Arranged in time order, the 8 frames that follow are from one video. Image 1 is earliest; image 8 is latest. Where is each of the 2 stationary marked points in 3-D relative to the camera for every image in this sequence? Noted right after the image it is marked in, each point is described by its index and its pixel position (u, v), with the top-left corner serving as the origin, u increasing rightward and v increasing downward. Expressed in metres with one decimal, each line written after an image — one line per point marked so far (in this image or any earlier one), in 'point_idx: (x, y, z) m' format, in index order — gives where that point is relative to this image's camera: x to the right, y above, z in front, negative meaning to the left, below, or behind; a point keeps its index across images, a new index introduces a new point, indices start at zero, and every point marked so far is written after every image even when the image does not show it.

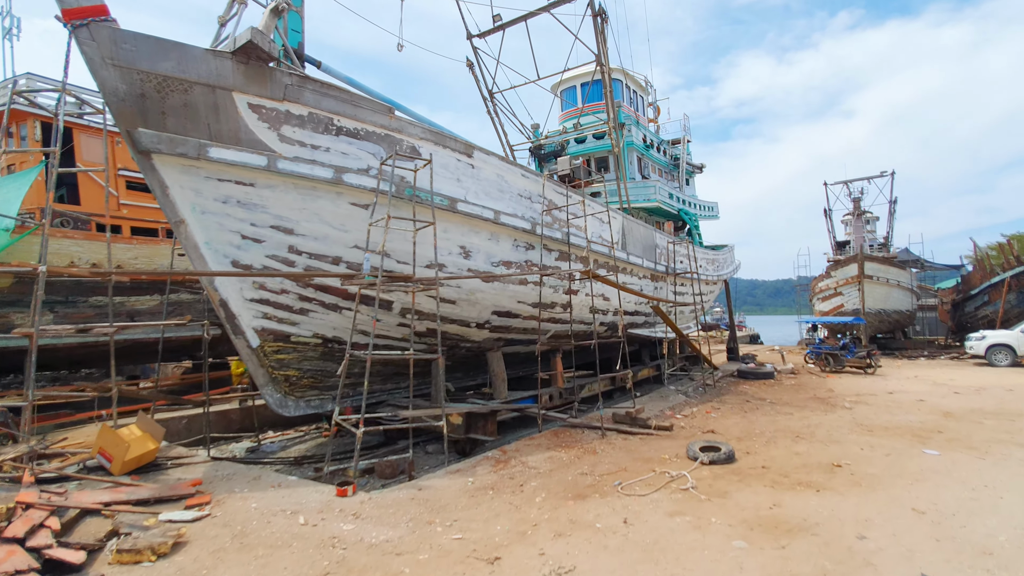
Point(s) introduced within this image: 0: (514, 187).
0: (0.0, +1.1, +5.3) m
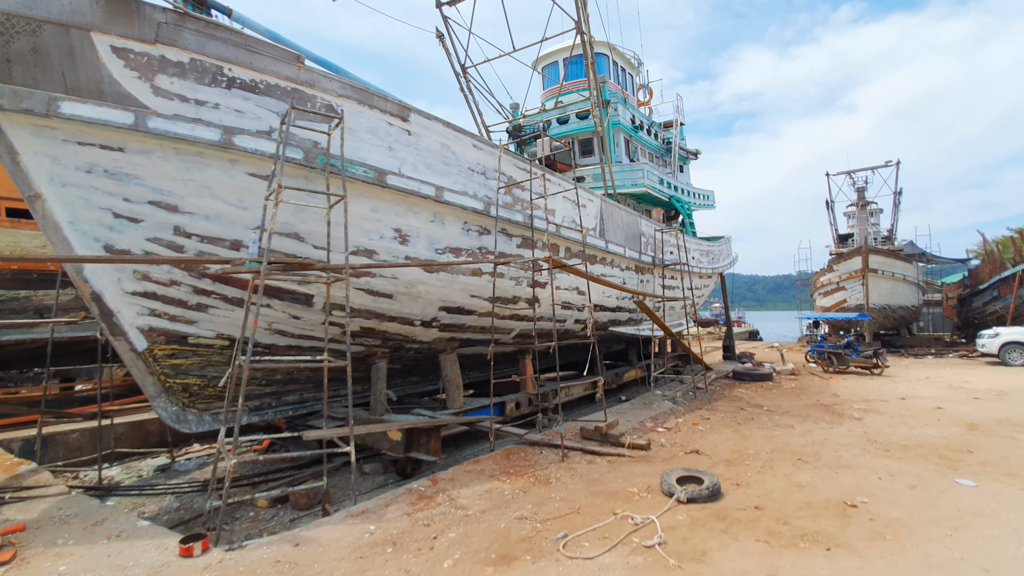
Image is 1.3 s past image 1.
0: (-0.4, +1.1, +4.4) m
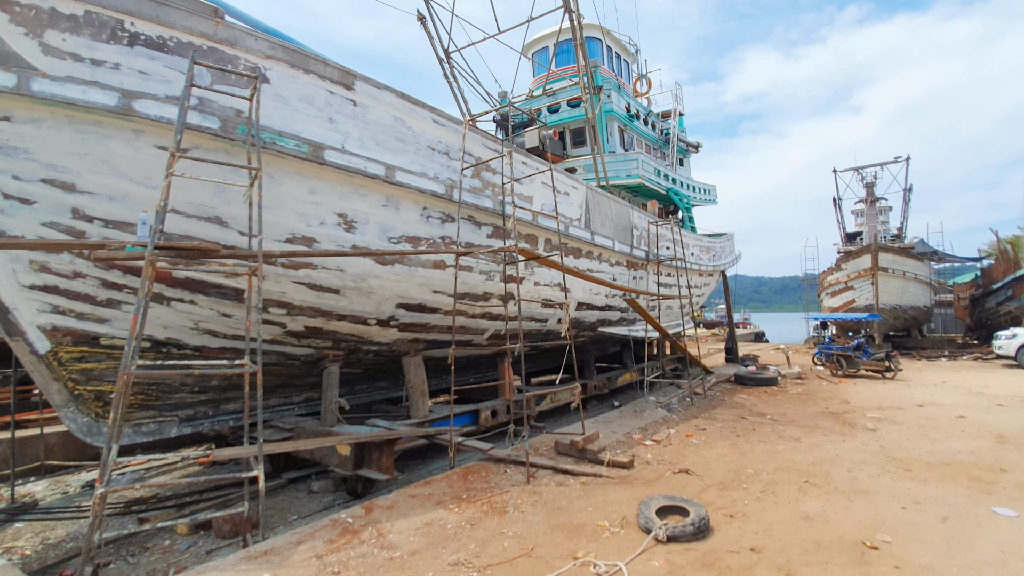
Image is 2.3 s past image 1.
0: (-0.7, +1.2, +3.9) m
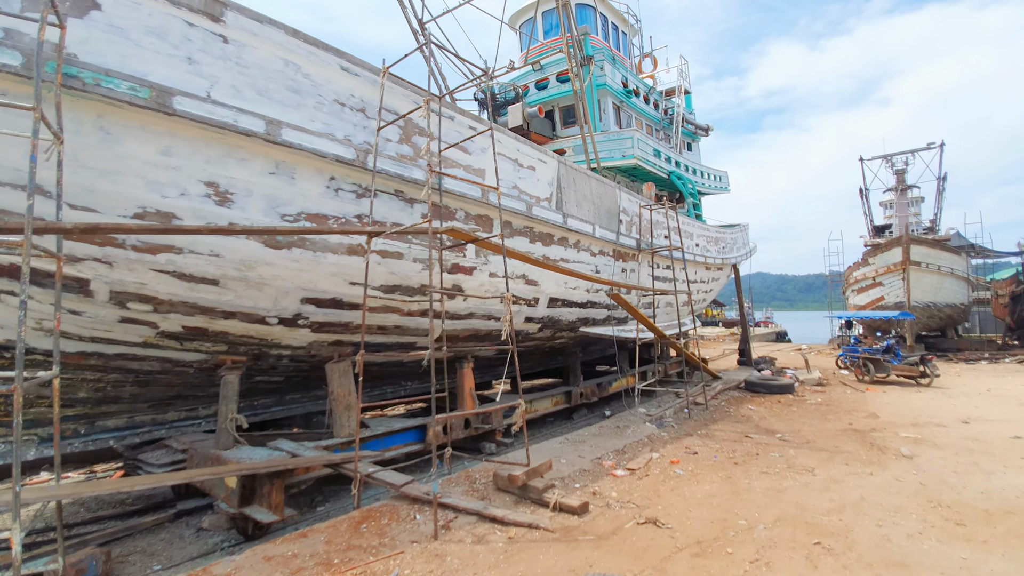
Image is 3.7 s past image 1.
0: (-1.2, +1.3, +3.1) m
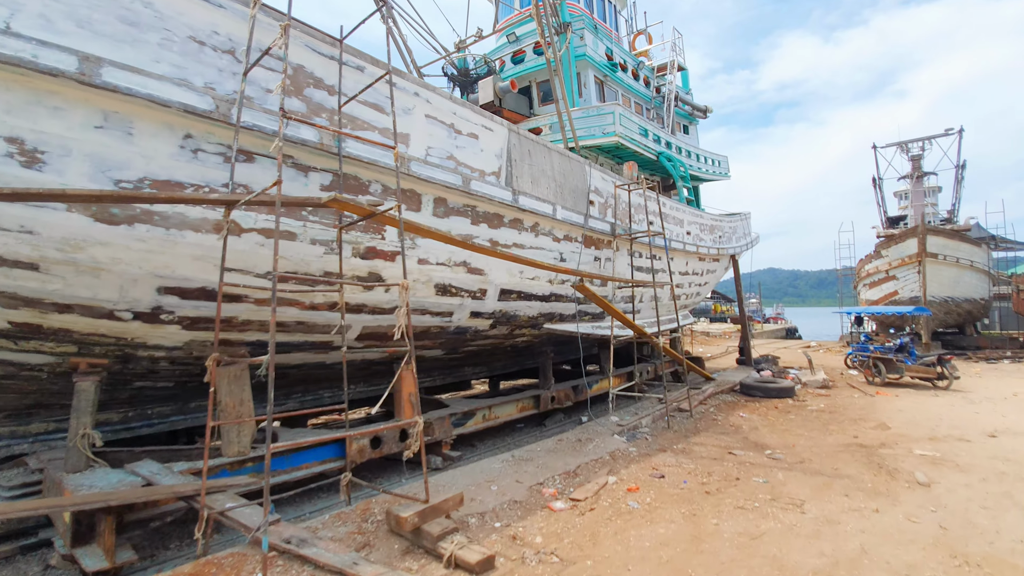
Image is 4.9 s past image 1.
0: (-1.7, +1.3, +2.4) m
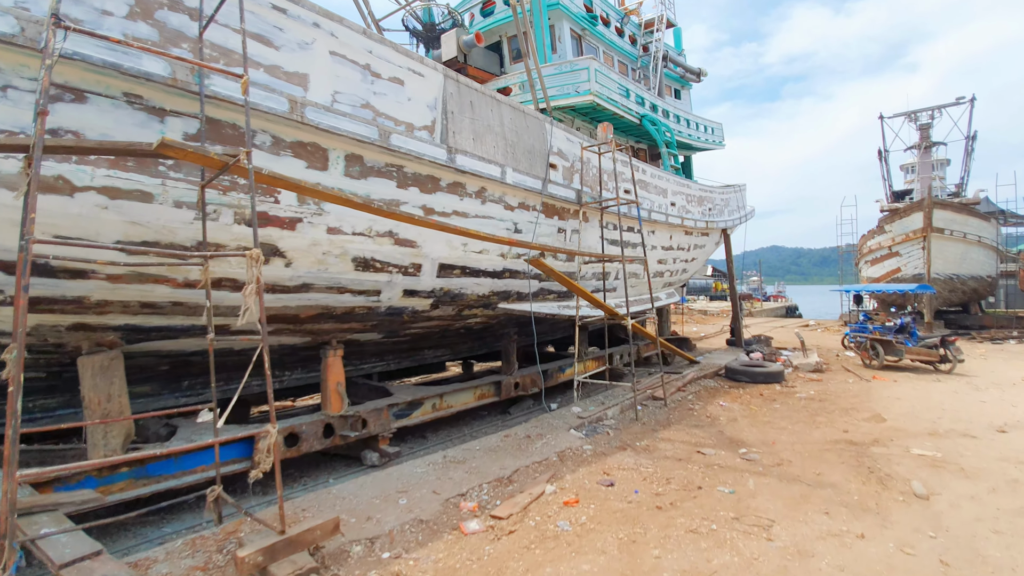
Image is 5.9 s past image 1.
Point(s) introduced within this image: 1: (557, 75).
0: (-2.1, +1.4, +1.9) m
1: (+0.6, +2.5, +5.9) m
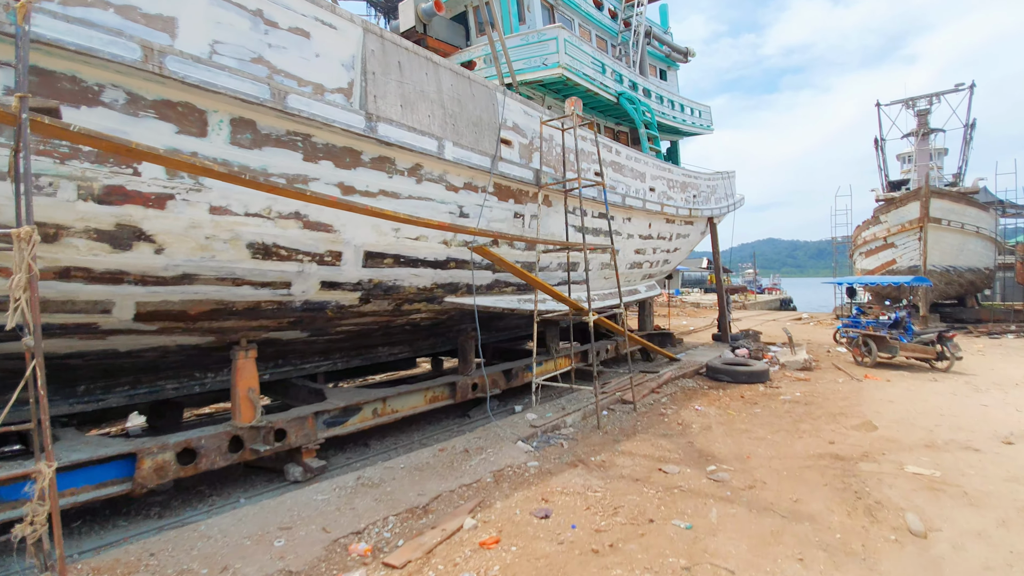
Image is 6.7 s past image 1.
0: (-2.5, +1.5, +1.3) m
1: (+0.1, +2.6, +5.4) m
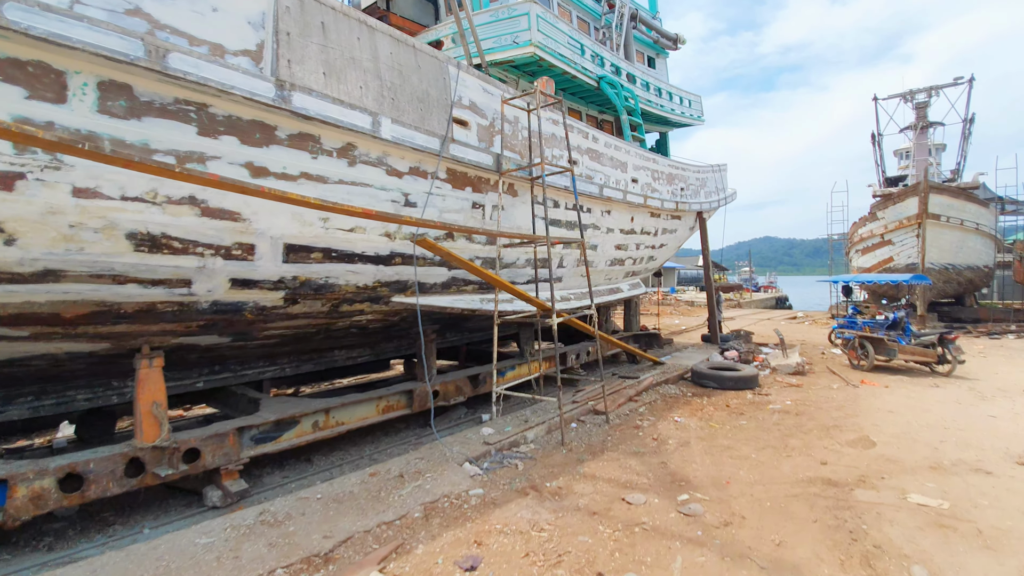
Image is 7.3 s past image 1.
0: (-2.8, +1.5, +0.9) m
1: (-0.2, +2.6, +4.9) m
